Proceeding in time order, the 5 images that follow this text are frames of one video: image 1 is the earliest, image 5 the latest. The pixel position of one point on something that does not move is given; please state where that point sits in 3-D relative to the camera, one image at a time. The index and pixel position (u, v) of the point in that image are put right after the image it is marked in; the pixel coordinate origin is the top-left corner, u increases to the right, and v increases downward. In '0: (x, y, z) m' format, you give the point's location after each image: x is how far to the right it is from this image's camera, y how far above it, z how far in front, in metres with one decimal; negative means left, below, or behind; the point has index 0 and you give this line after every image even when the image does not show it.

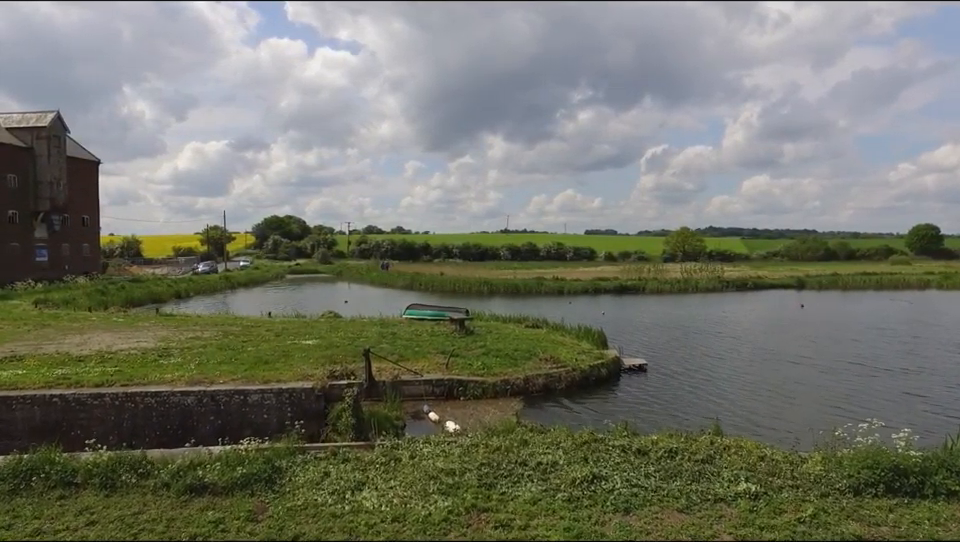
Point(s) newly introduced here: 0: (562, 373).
0: (+1.8, -2.2, +14.8) m
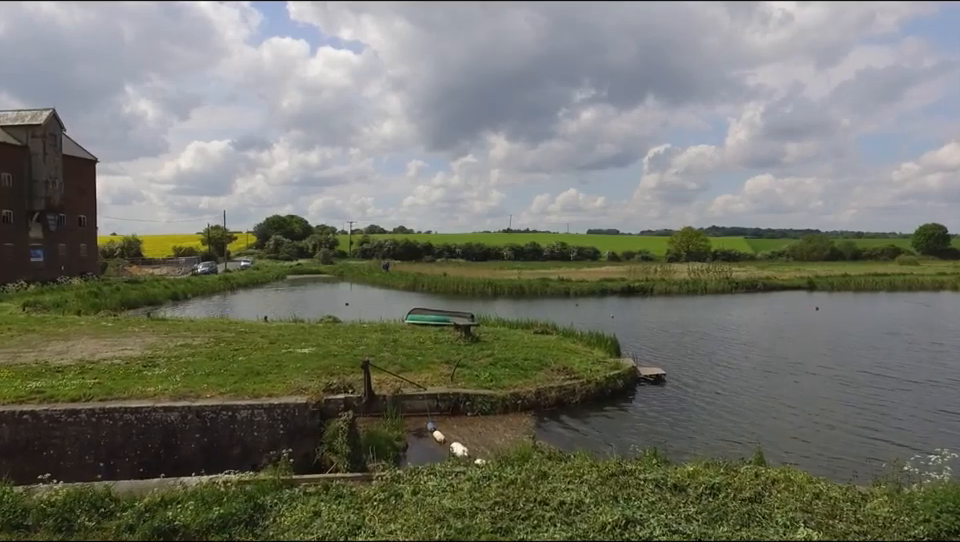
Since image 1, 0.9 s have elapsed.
0: (+1.9, -2.3, +13.7) m
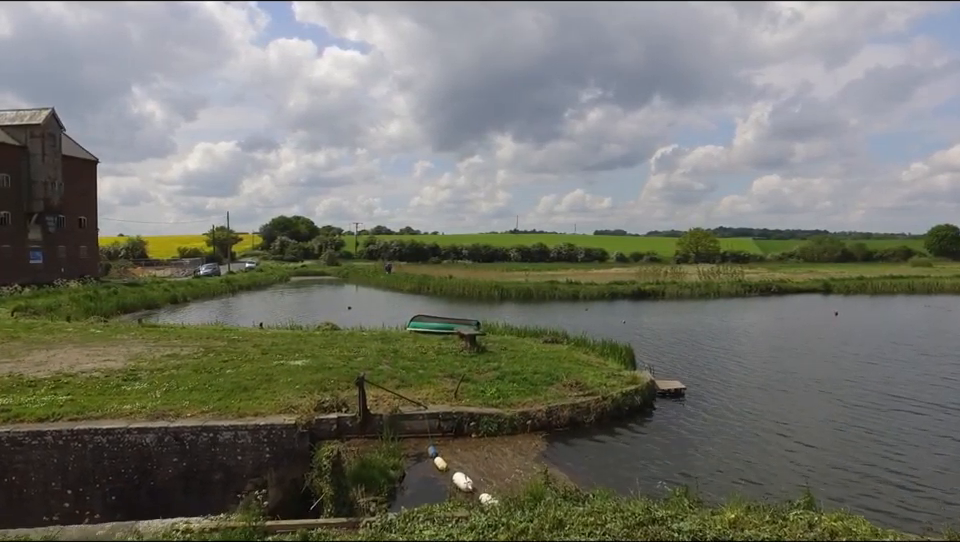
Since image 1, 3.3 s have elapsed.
0: (+2.0, -2.4, +12.6) m
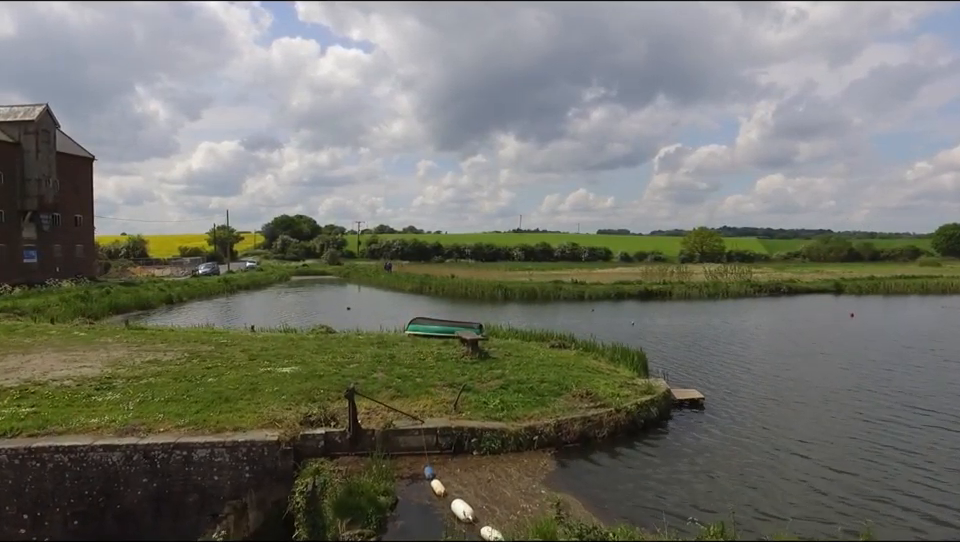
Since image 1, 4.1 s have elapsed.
0: (+2.1, -2.4, +11.5) m
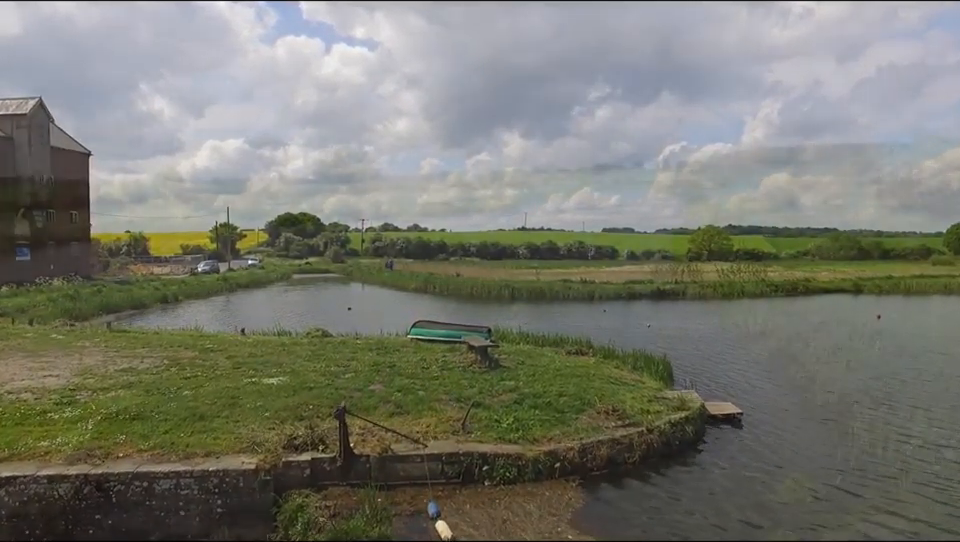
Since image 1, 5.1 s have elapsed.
0: (+2.2, -2.4, +10.0) m
